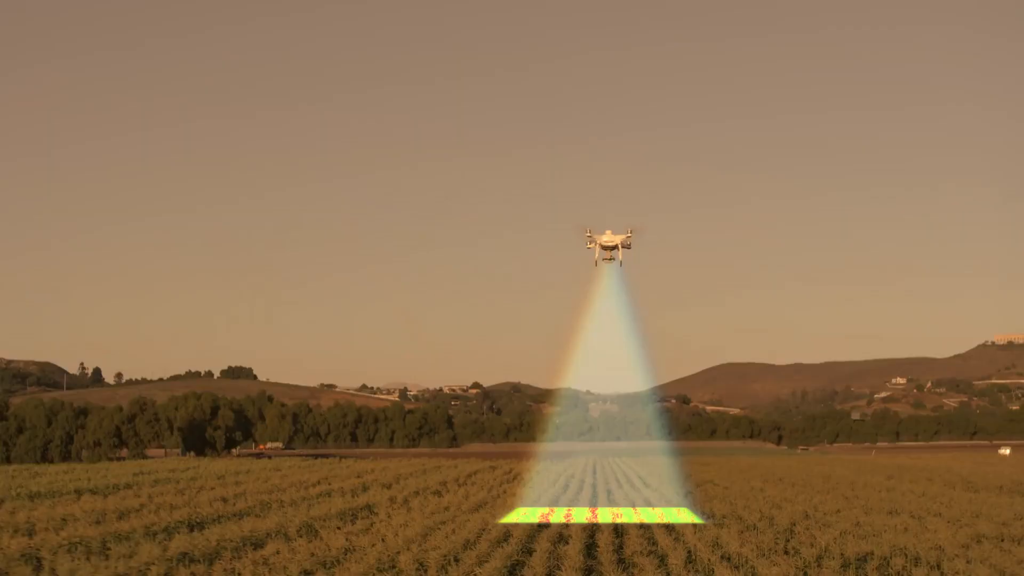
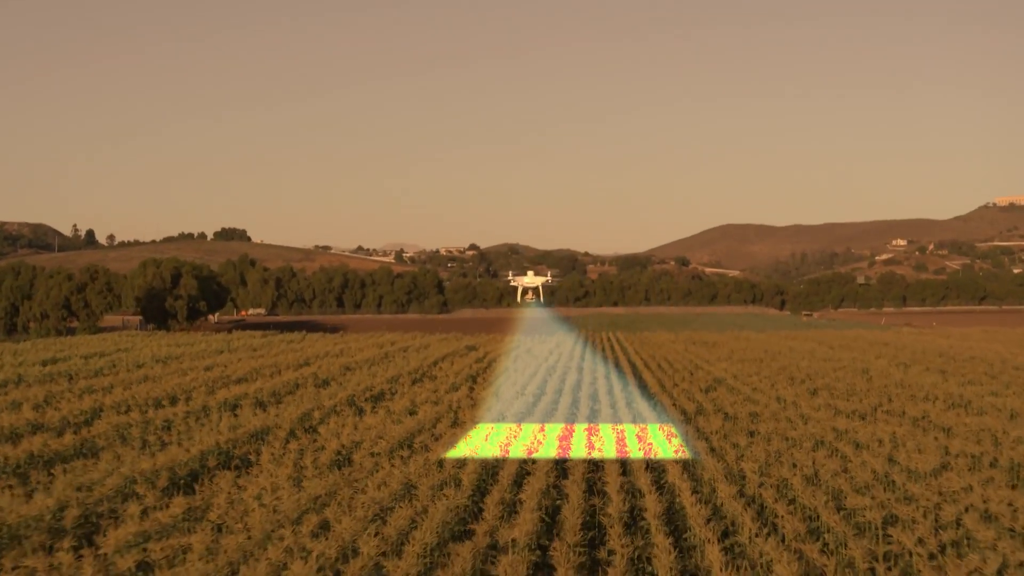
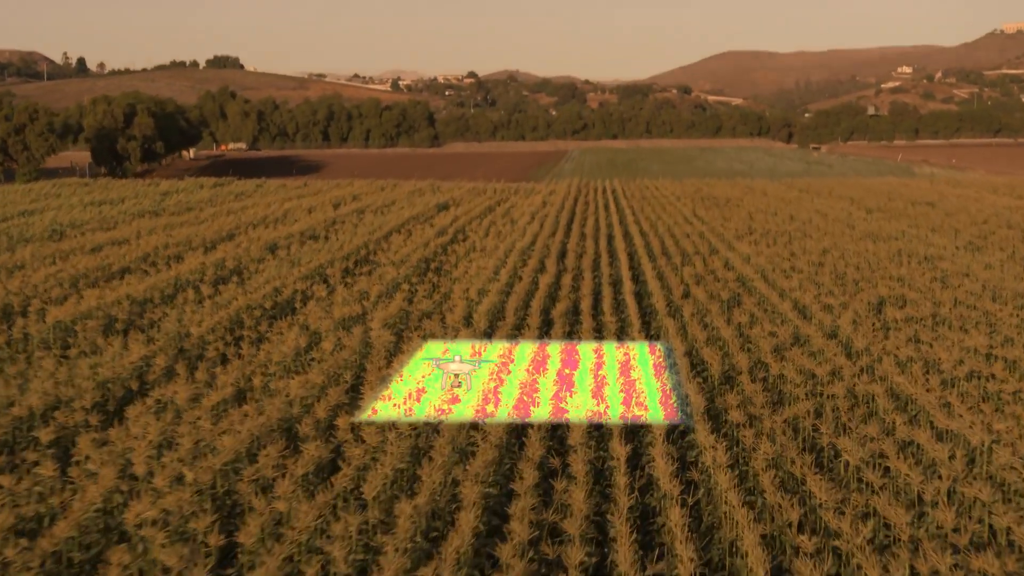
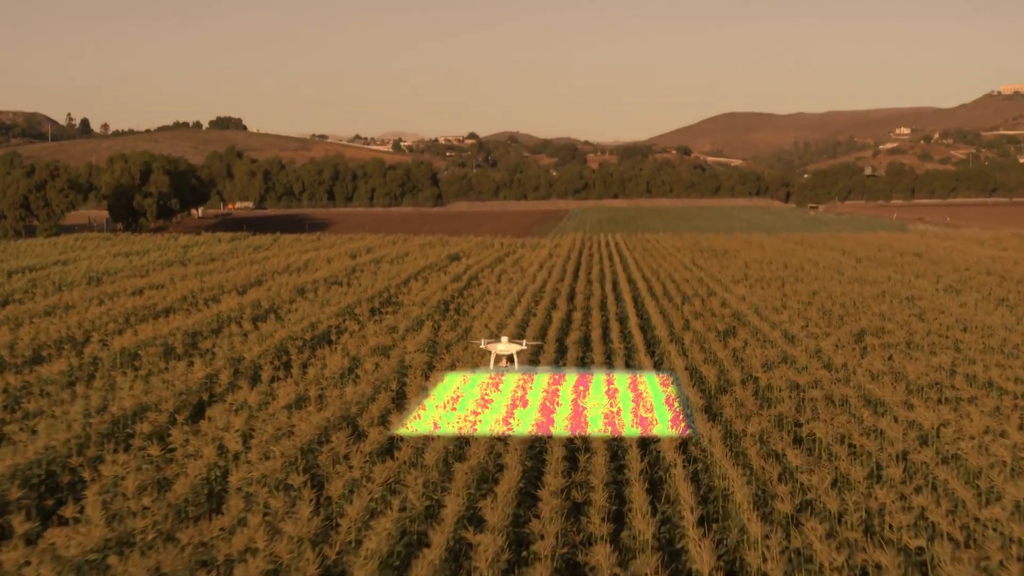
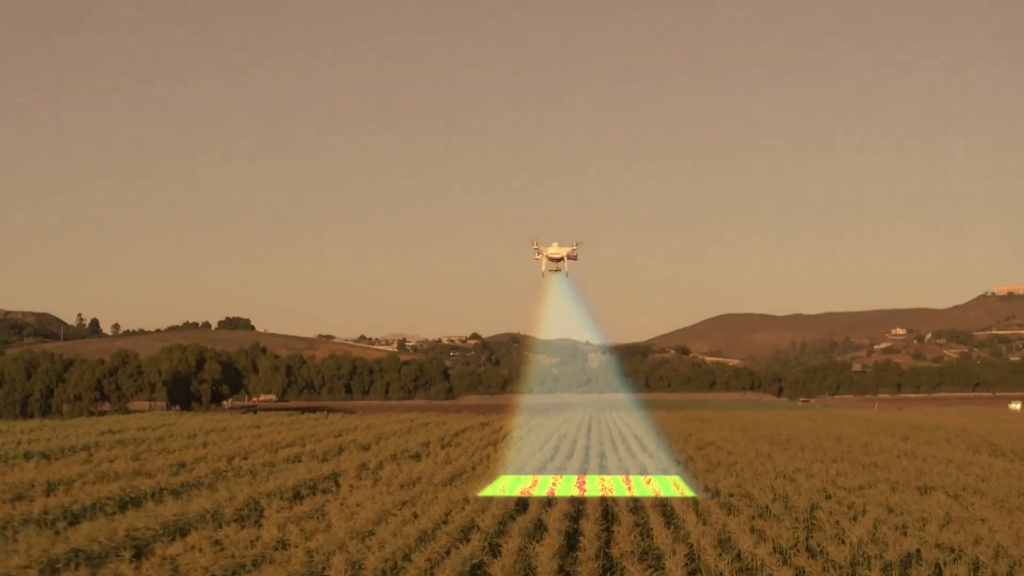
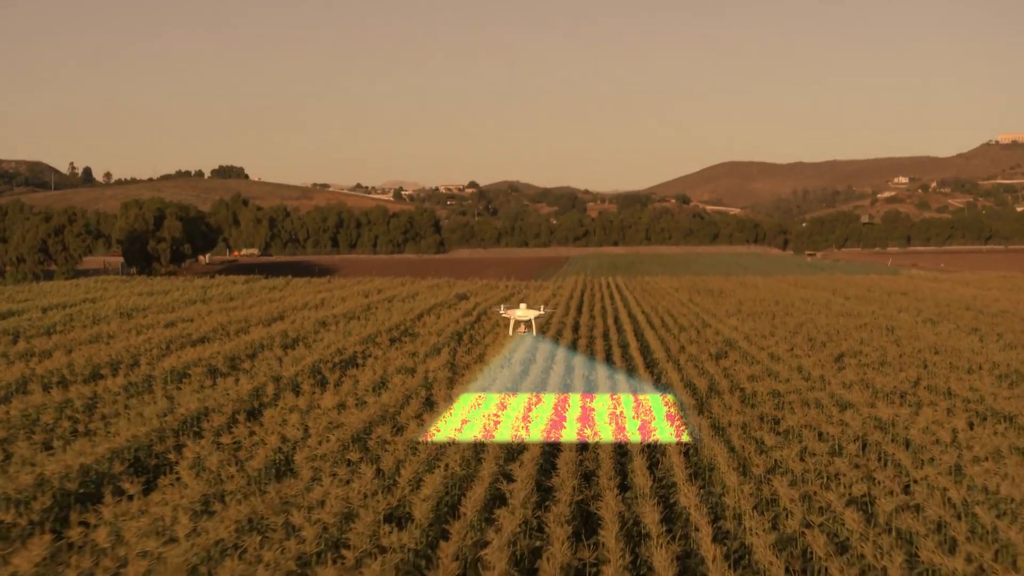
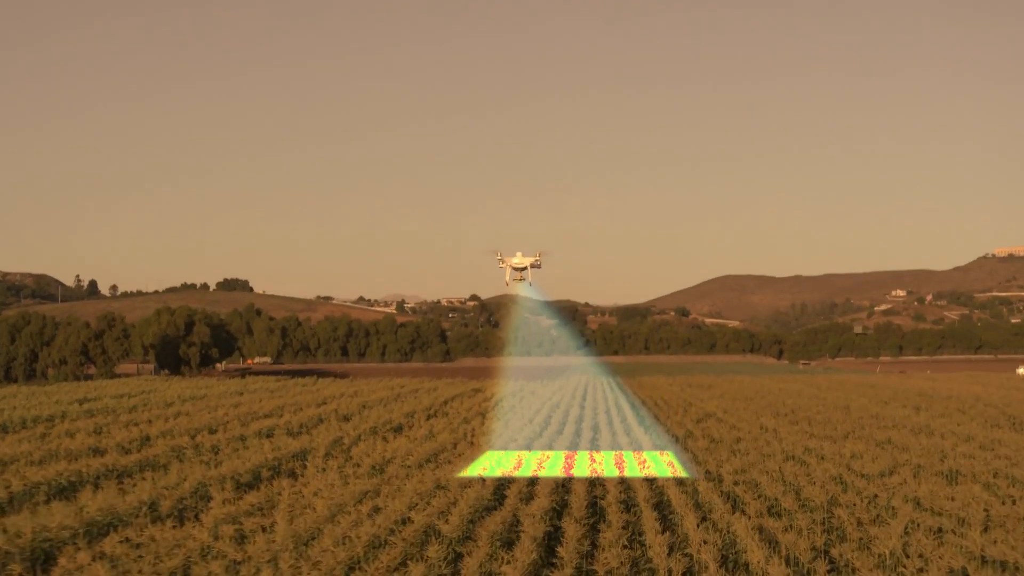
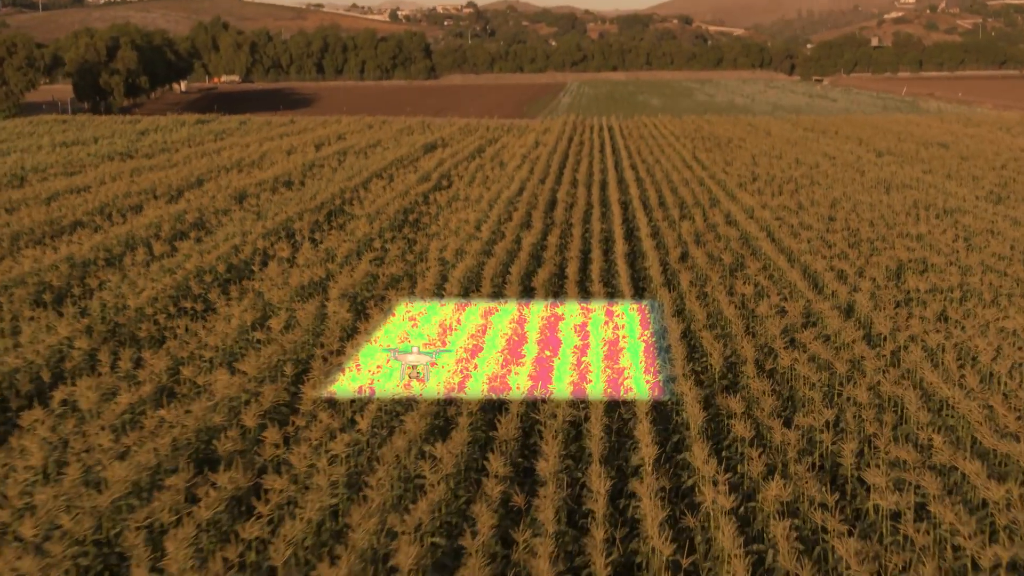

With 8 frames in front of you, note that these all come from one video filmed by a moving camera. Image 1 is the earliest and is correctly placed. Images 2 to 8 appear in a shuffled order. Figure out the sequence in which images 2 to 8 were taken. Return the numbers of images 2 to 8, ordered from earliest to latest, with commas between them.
5, 7, 2, 6, 4, 3, 8
